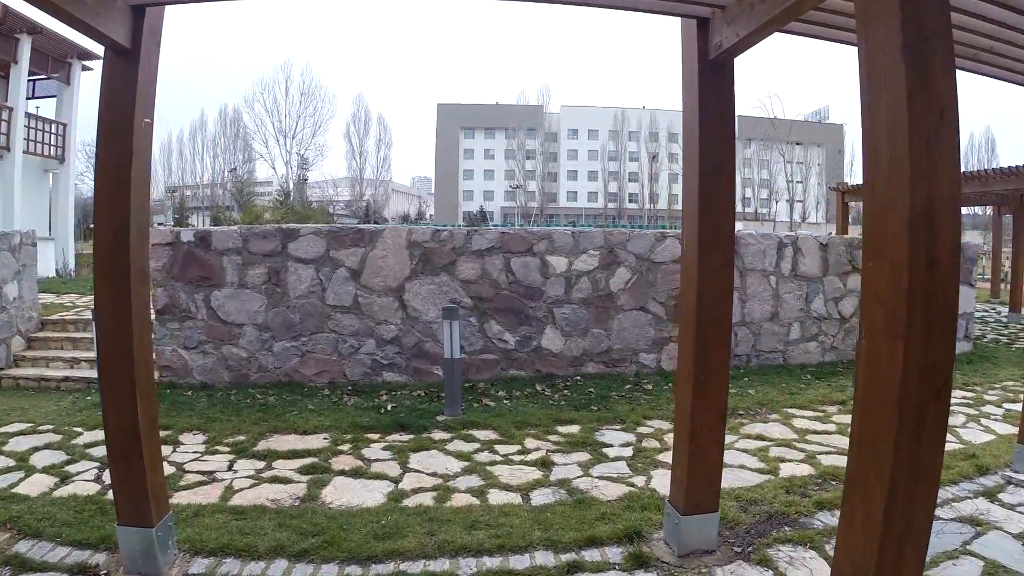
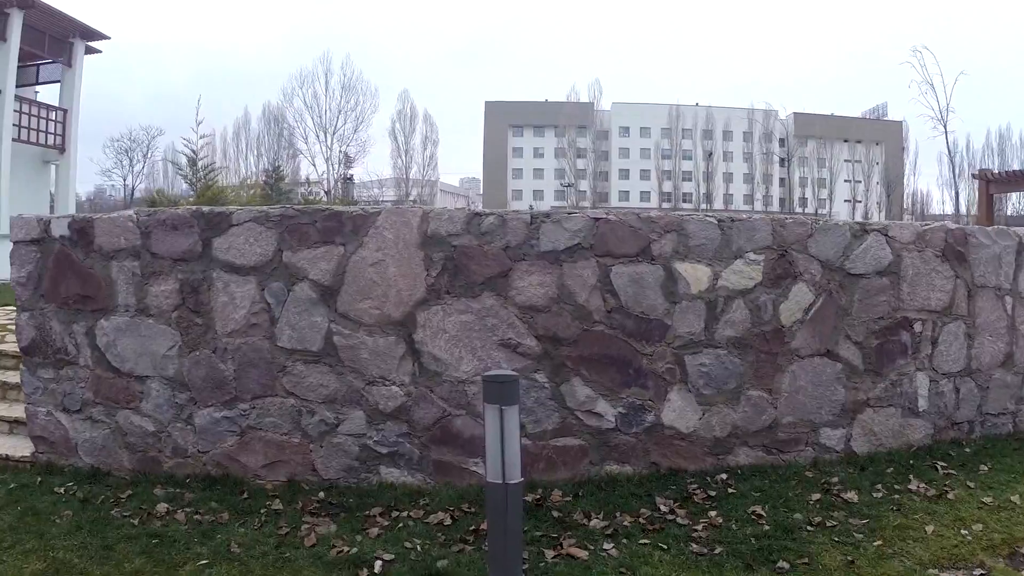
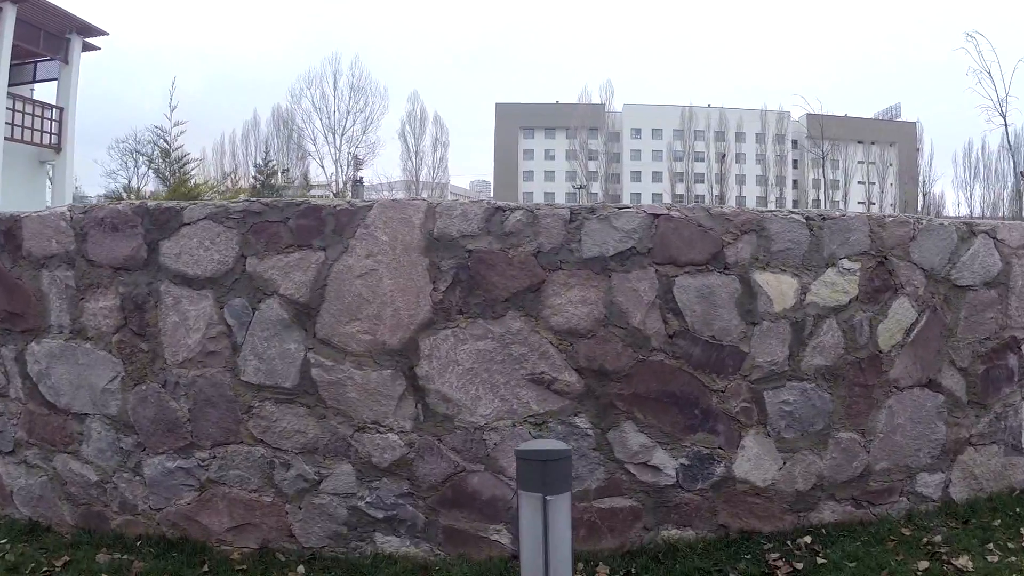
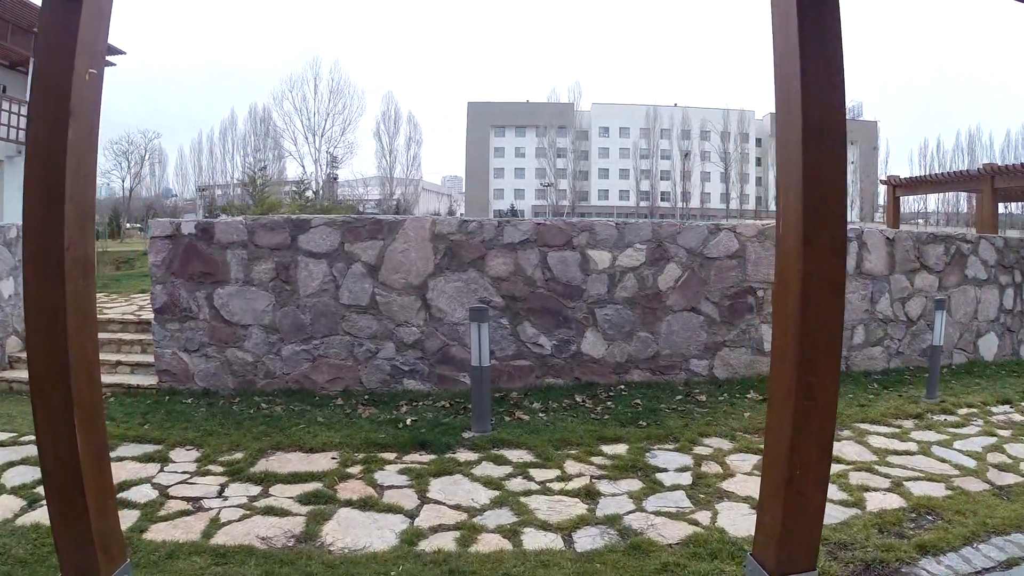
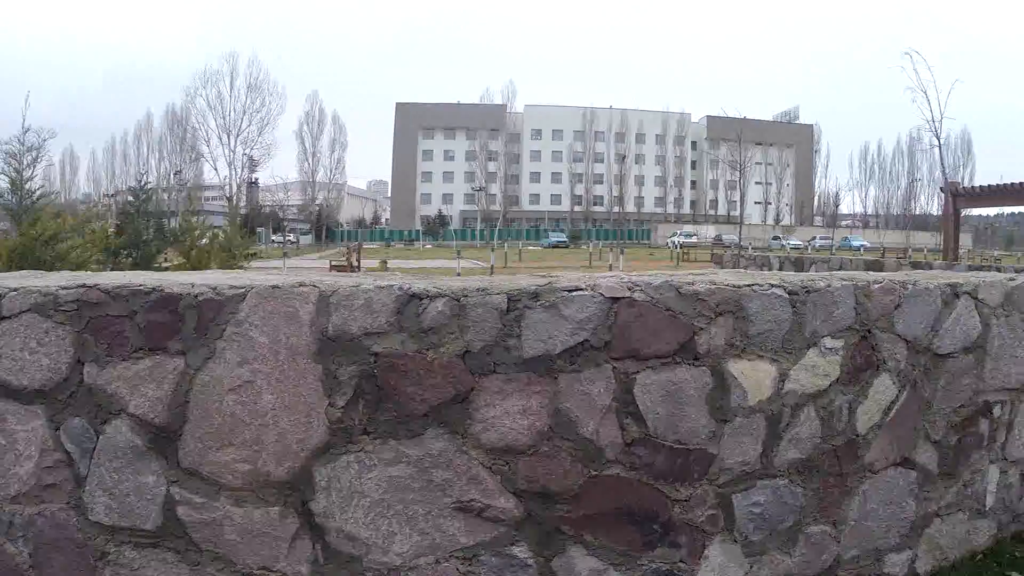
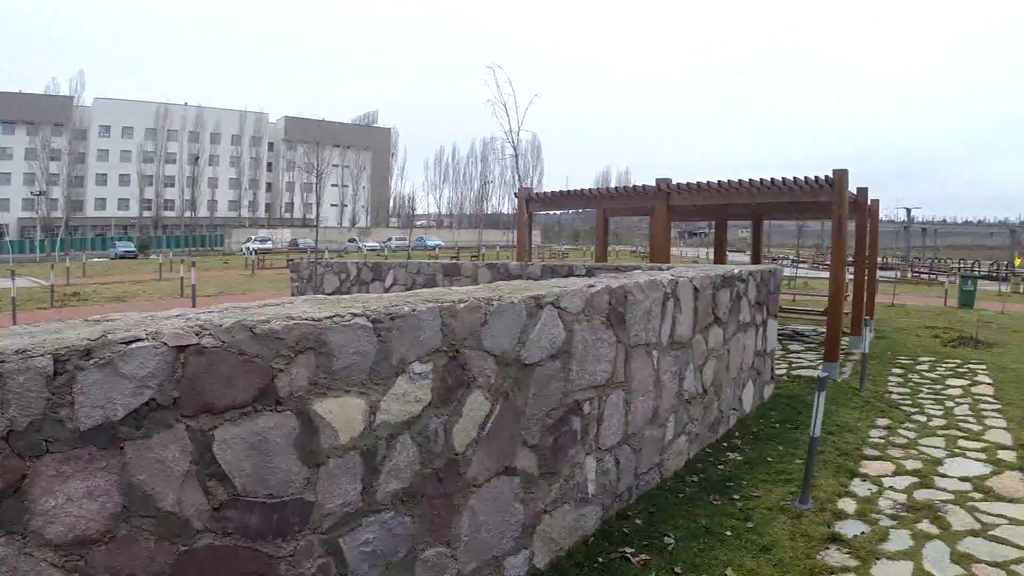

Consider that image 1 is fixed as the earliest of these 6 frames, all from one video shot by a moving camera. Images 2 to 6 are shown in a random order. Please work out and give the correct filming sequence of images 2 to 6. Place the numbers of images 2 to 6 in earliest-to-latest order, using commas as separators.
4, 2, 3, 5, 6
